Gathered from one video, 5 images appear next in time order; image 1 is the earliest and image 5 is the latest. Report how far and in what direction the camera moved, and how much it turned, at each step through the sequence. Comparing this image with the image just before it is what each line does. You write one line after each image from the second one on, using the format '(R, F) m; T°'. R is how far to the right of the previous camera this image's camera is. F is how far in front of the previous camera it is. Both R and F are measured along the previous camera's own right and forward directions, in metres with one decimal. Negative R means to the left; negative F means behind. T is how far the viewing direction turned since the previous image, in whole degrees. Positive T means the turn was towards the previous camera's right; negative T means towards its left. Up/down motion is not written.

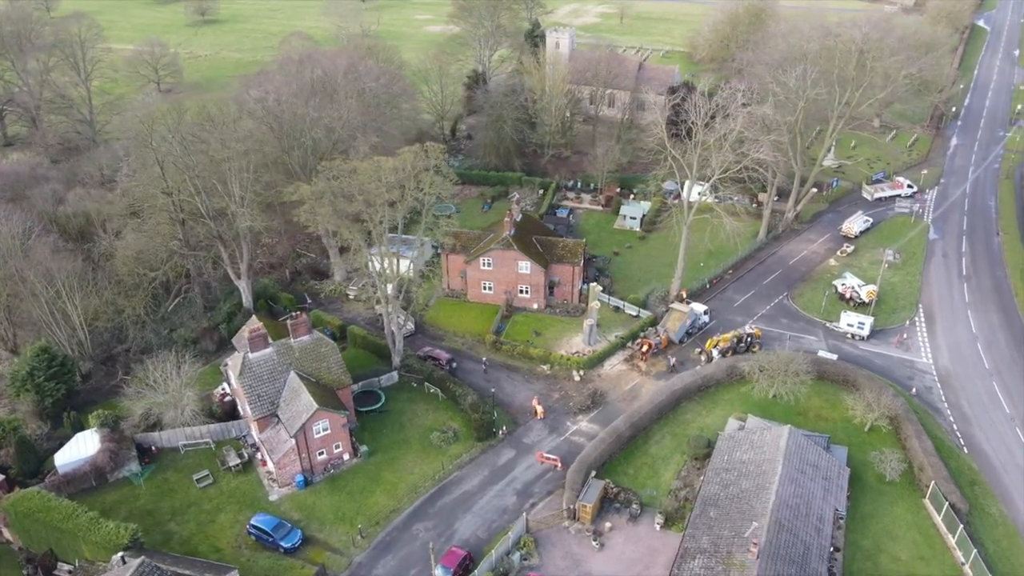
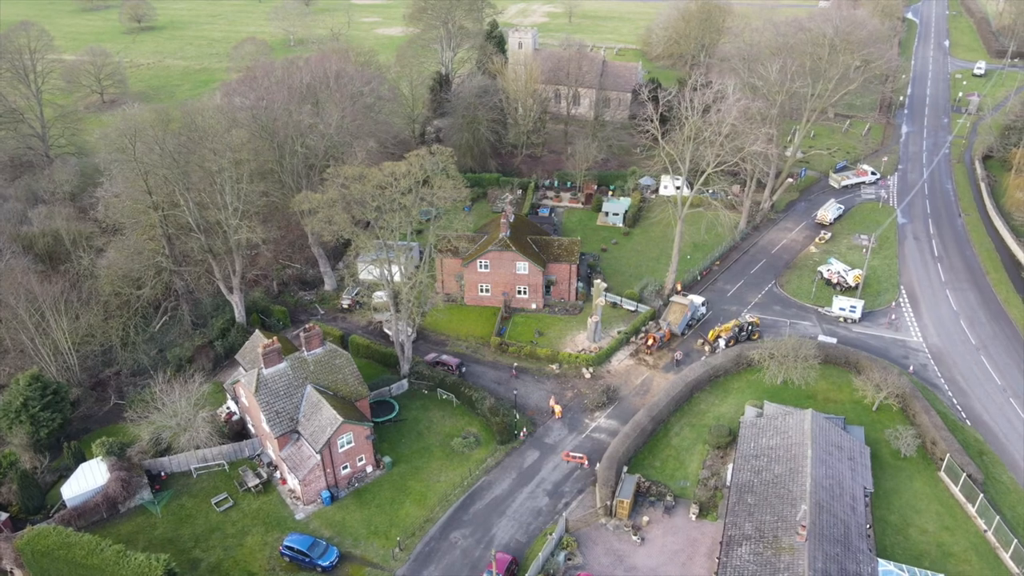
(-4.7, +0.4) m; +5°
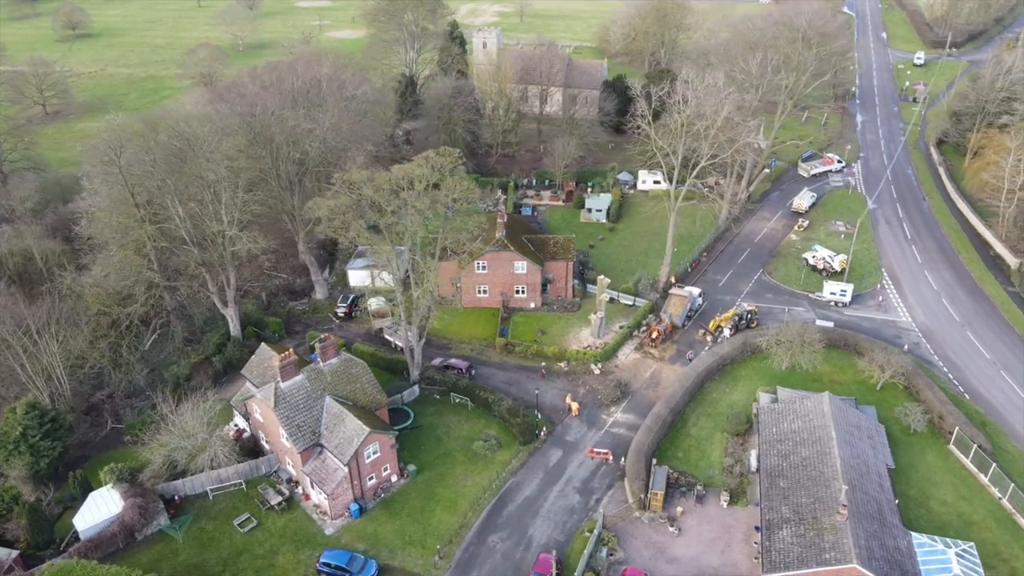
(-4.5, +0.4) m; +4°
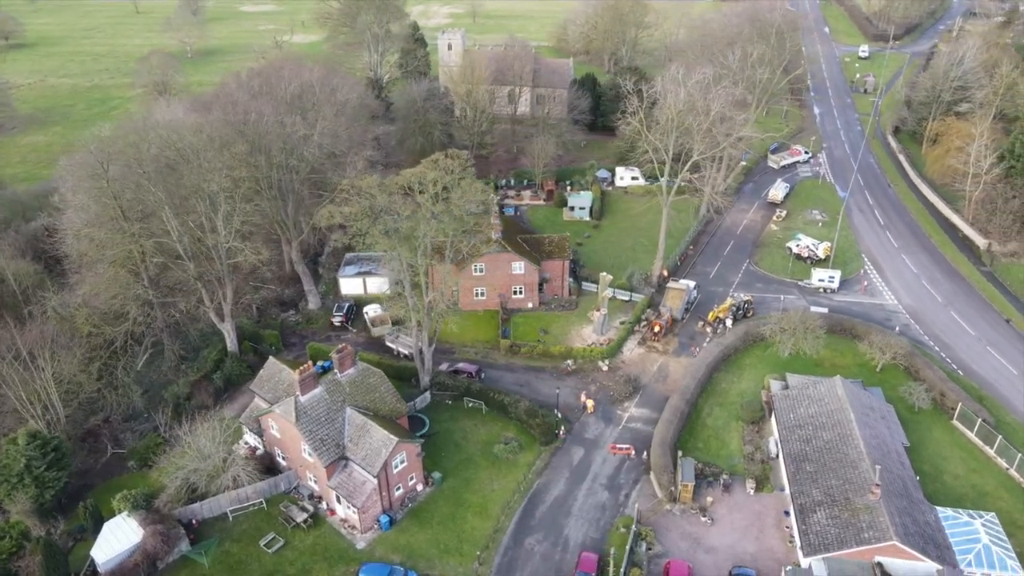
(-4.3, +0.4) m; +4°
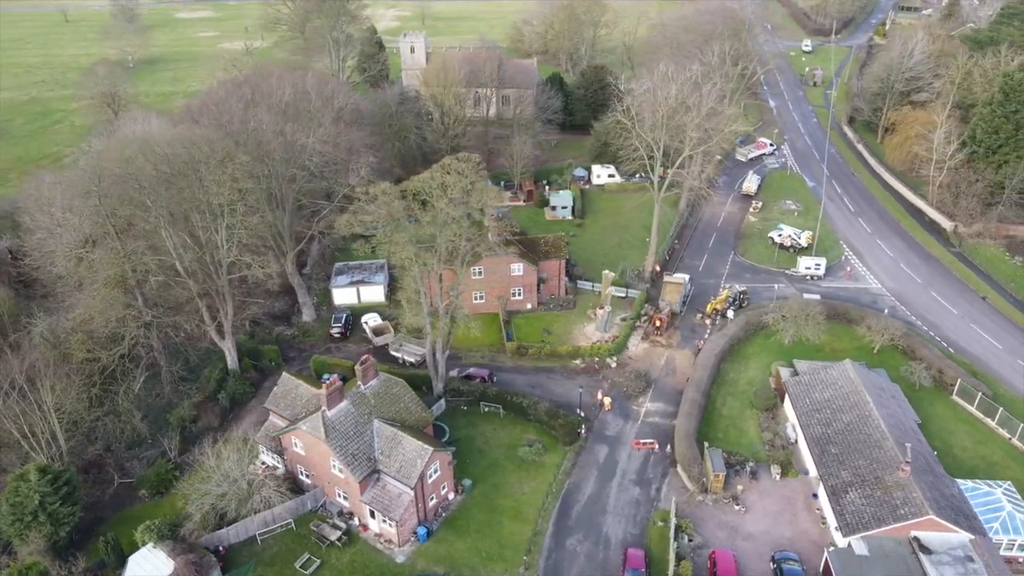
(-4.8, +0.4) m; +5°
